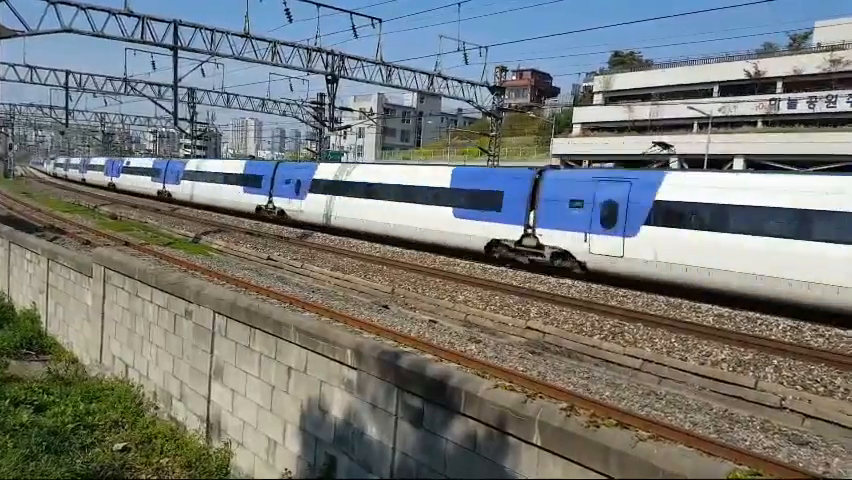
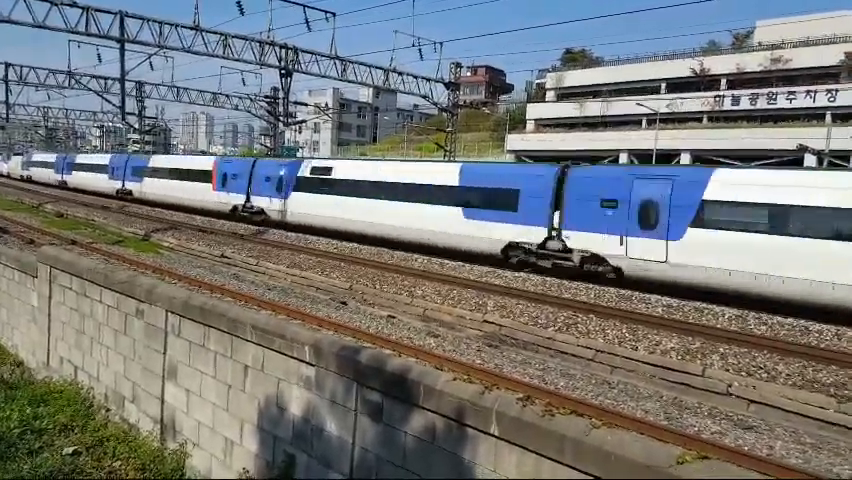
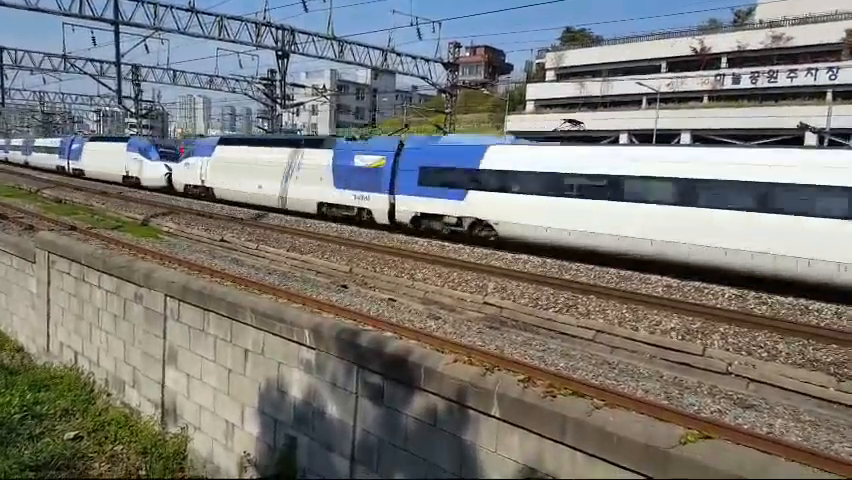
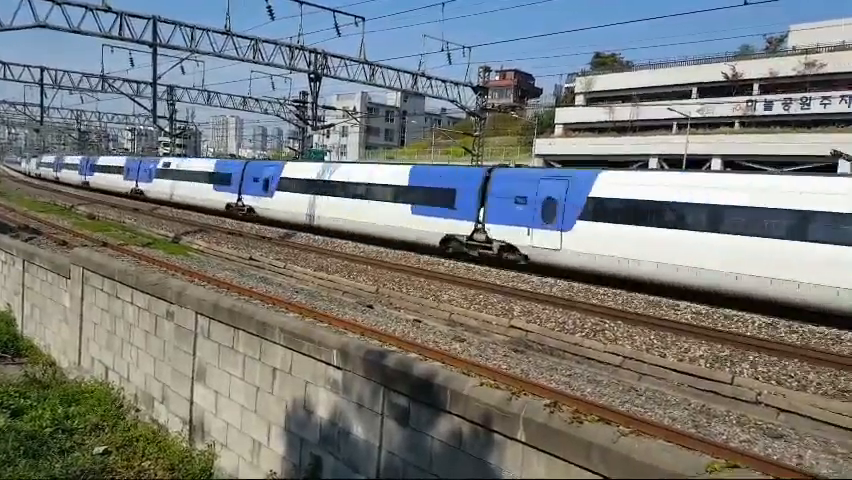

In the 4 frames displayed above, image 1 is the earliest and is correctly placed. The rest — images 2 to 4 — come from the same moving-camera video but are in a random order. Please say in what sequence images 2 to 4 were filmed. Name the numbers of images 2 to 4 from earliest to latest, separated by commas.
4, 2, 3
